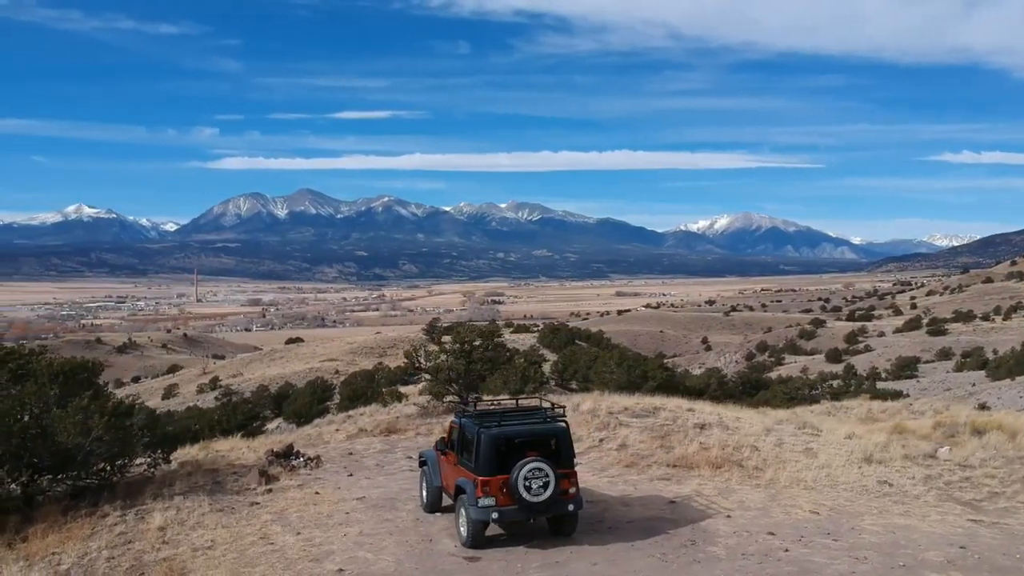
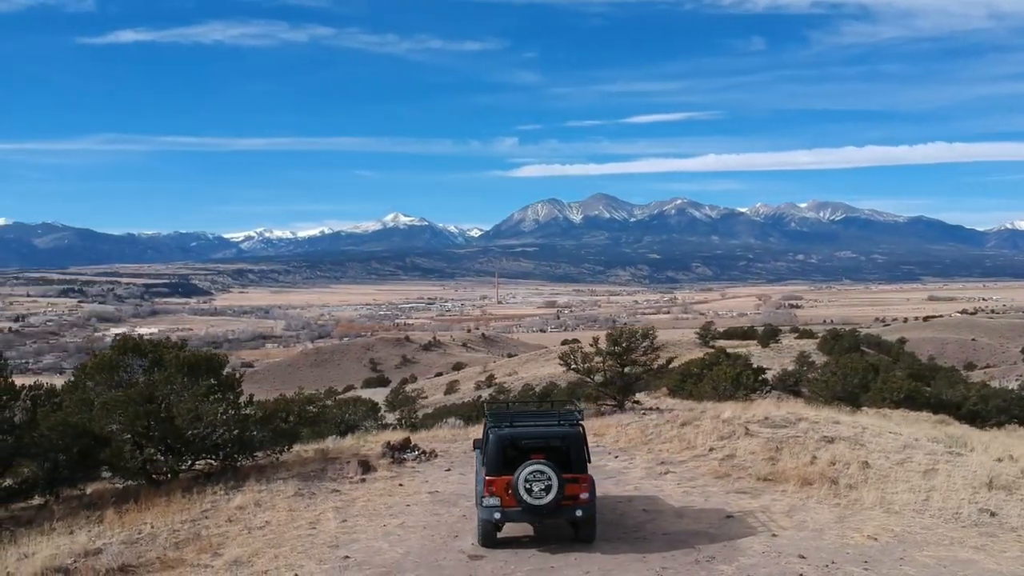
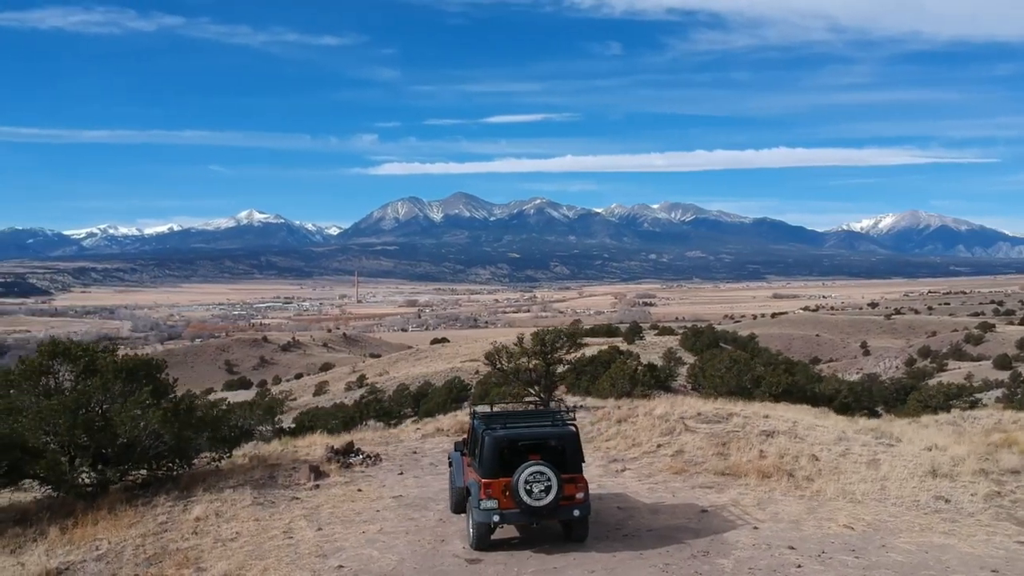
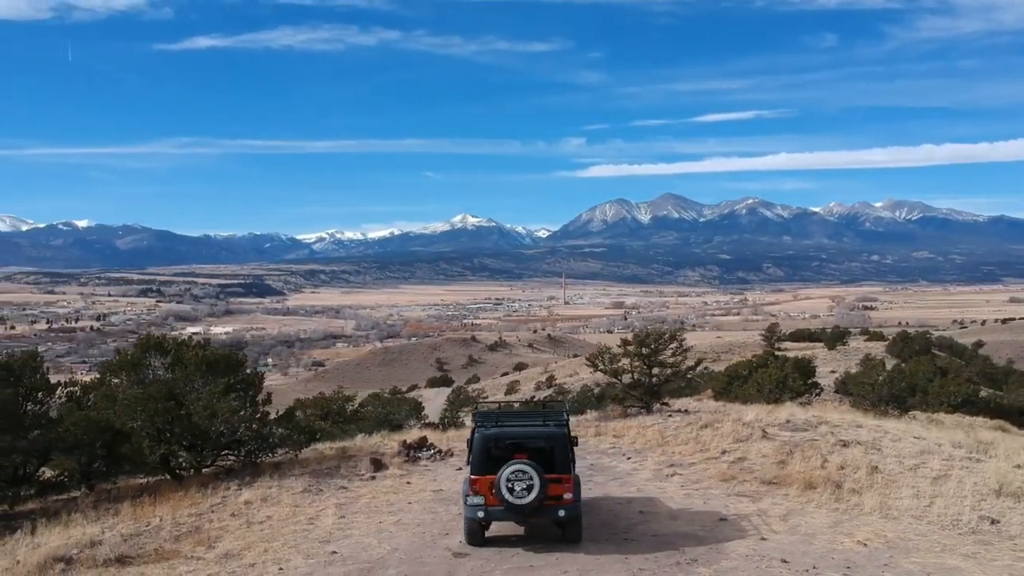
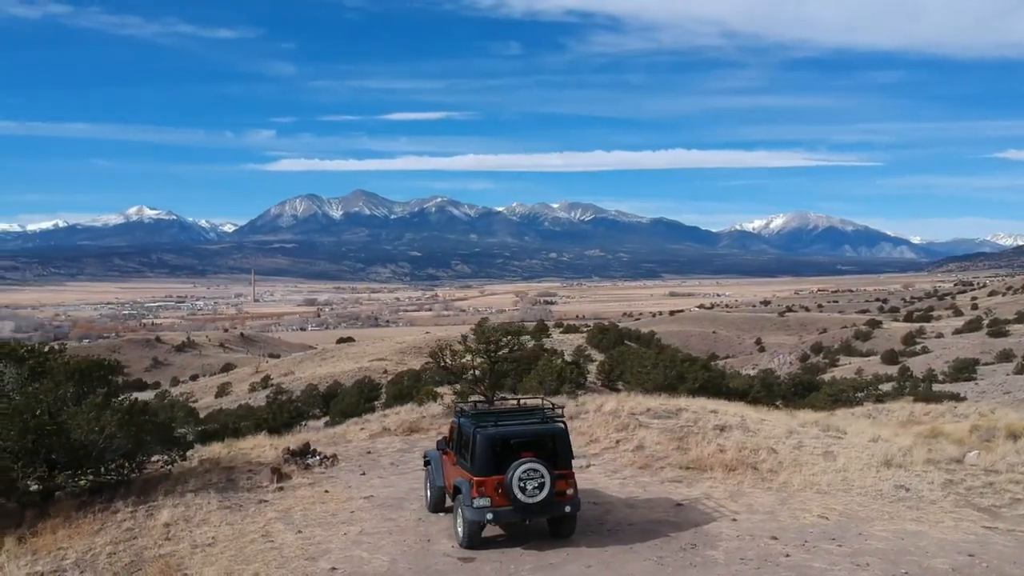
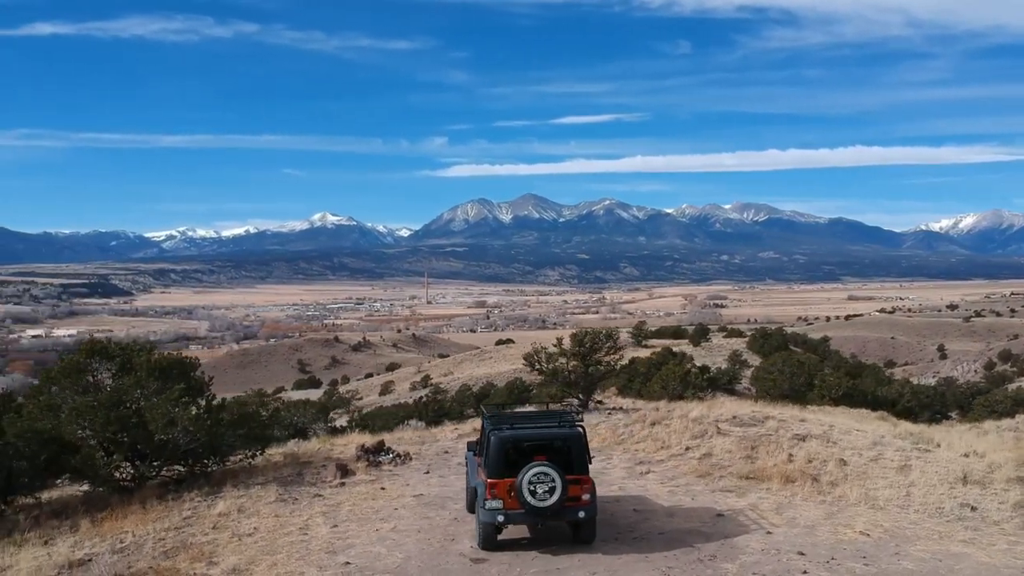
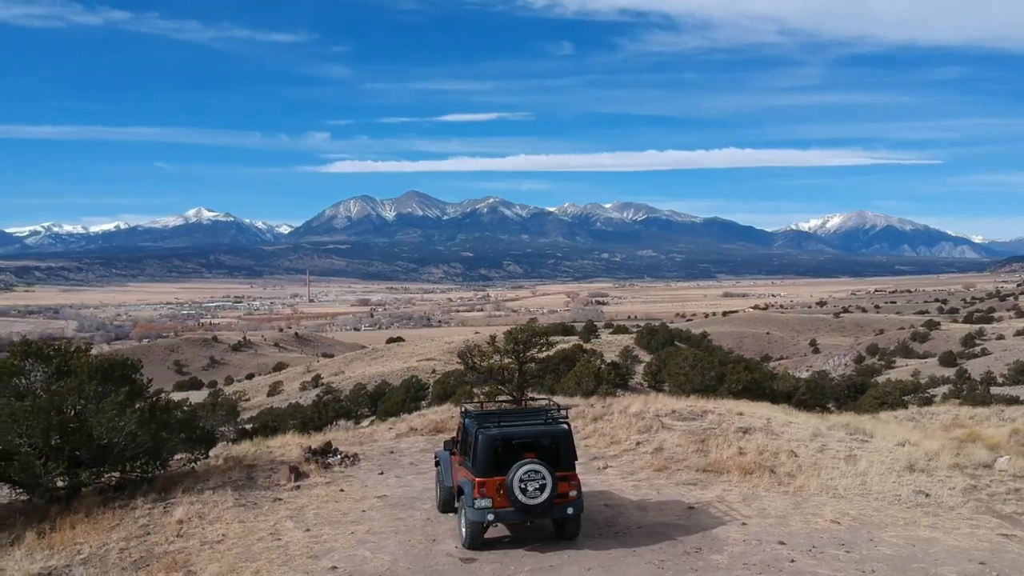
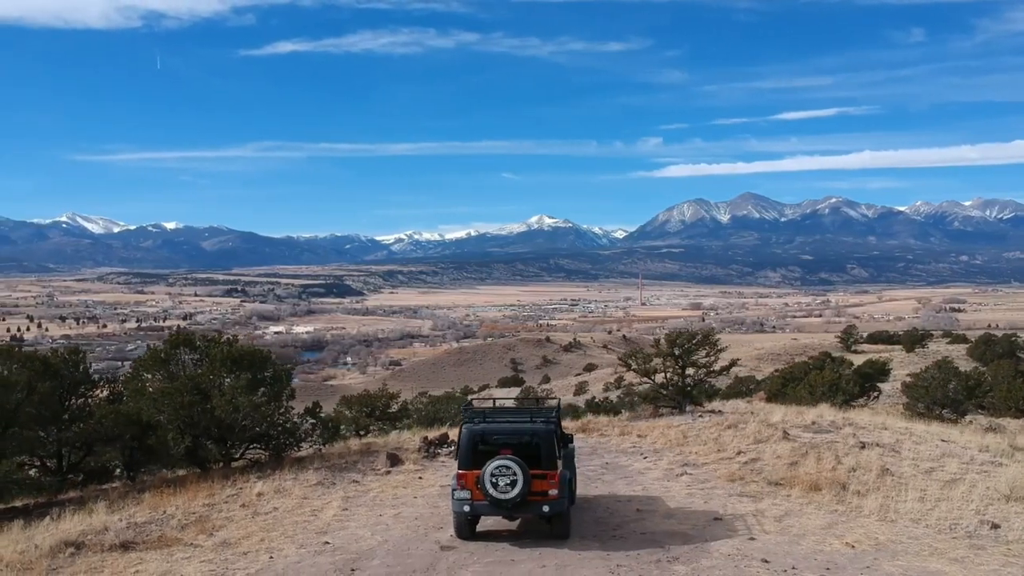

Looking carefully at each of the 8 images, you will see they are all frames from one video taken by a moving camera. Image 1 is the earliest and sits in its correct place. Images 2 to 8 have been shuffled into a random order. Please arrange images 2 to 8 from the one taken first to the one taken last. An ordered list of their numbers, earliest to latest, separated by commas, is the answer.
5, 7, 3, 6, 2, 4, 8
